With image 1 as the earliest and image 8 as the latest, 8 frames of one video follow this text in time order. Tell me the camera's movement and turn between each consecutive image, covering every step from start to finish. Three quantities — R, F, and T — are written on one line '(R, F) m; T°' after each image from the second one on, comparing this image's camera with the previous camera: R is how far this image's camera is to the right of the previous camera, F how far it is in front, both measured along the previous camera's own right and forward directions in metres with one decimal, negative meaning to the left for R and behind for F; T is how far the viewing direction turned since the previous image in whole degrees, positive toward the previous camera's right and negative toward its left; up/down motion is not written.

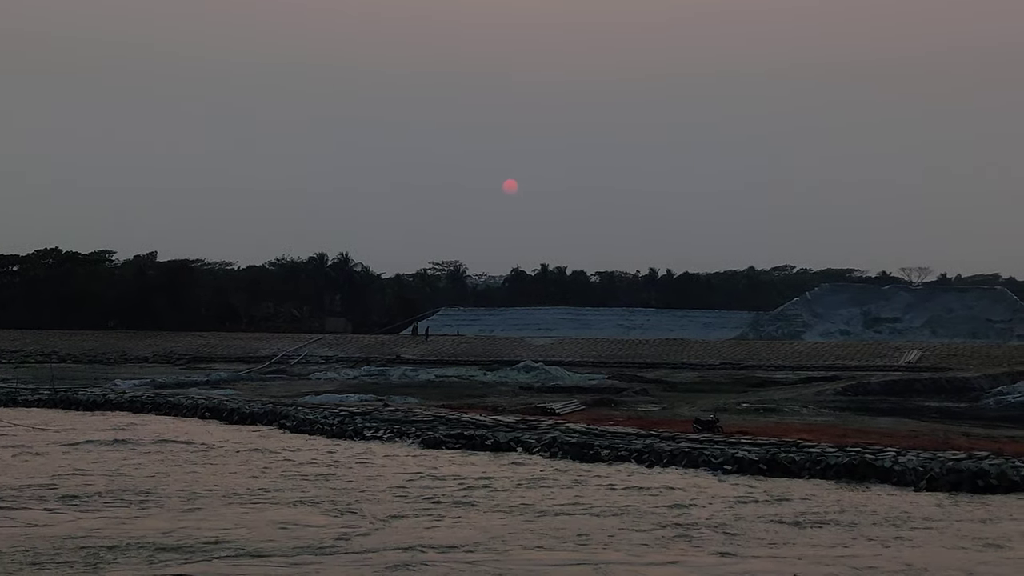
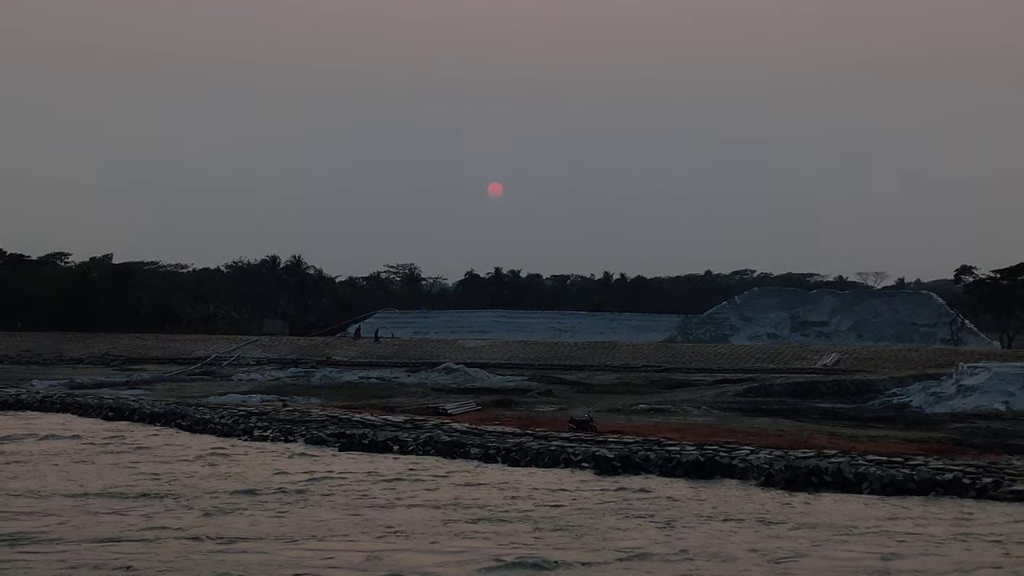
(+1.9, -0.5) m; +1°
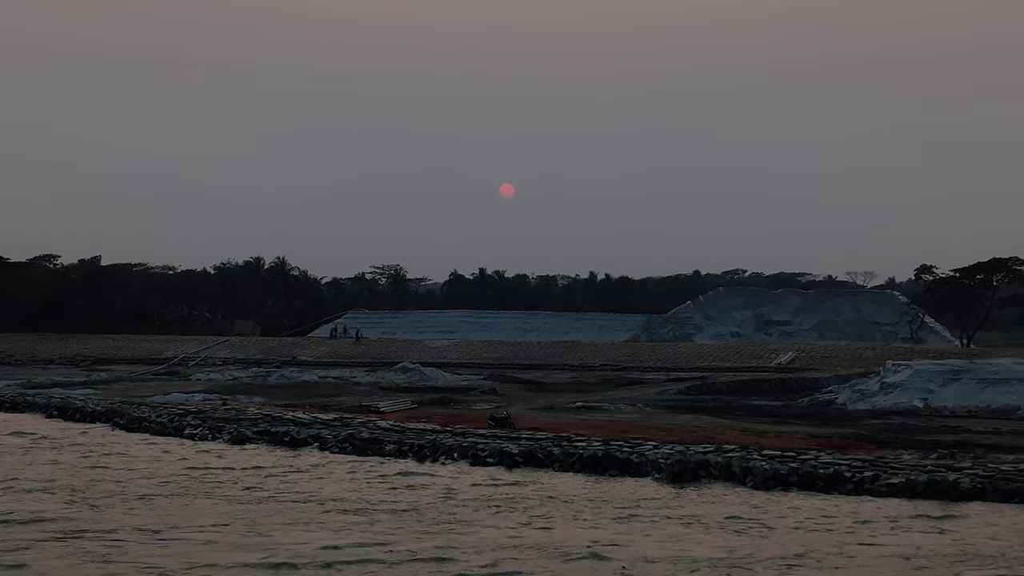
(+1.7, -0.5) m; 0°
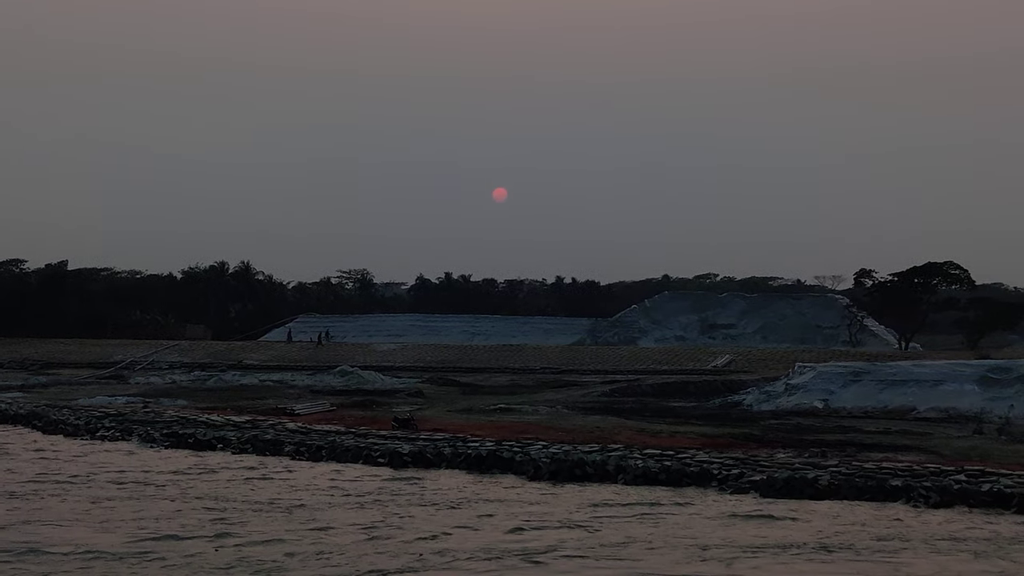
(+1.7, -0.5) m; +1°
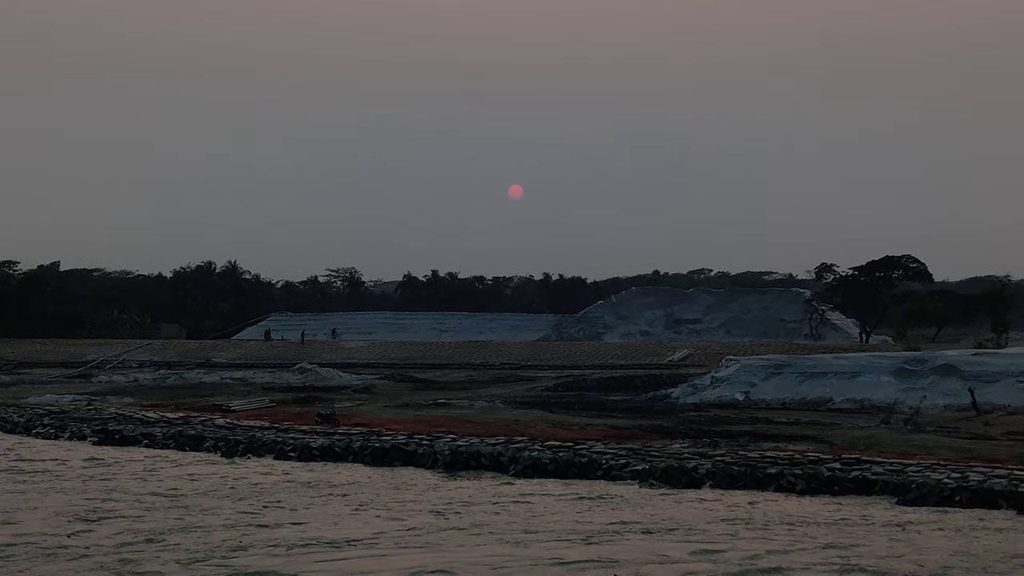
(+1.8, -0.5) m; -1°
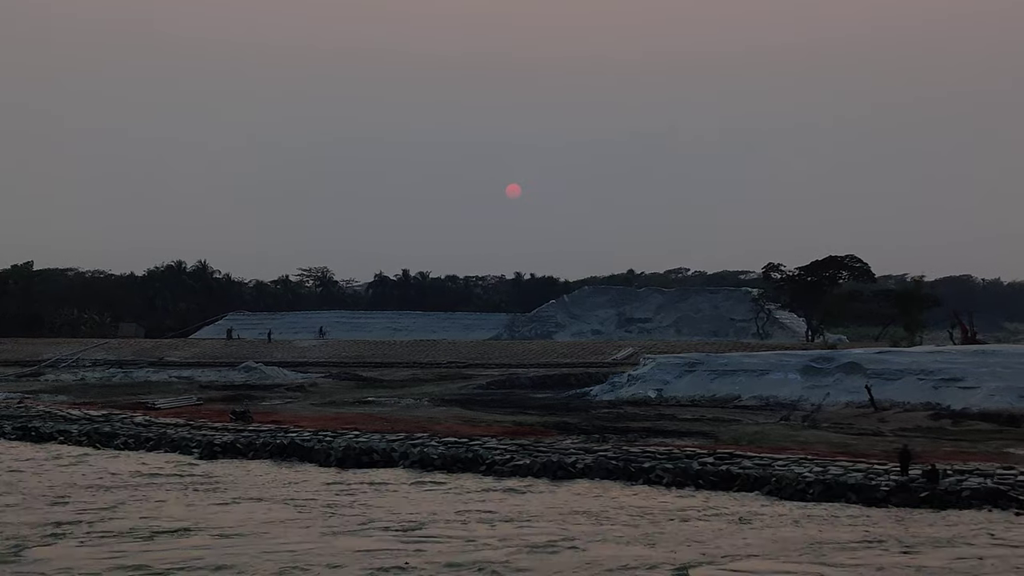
(+1.7, -0.5) m; 0°
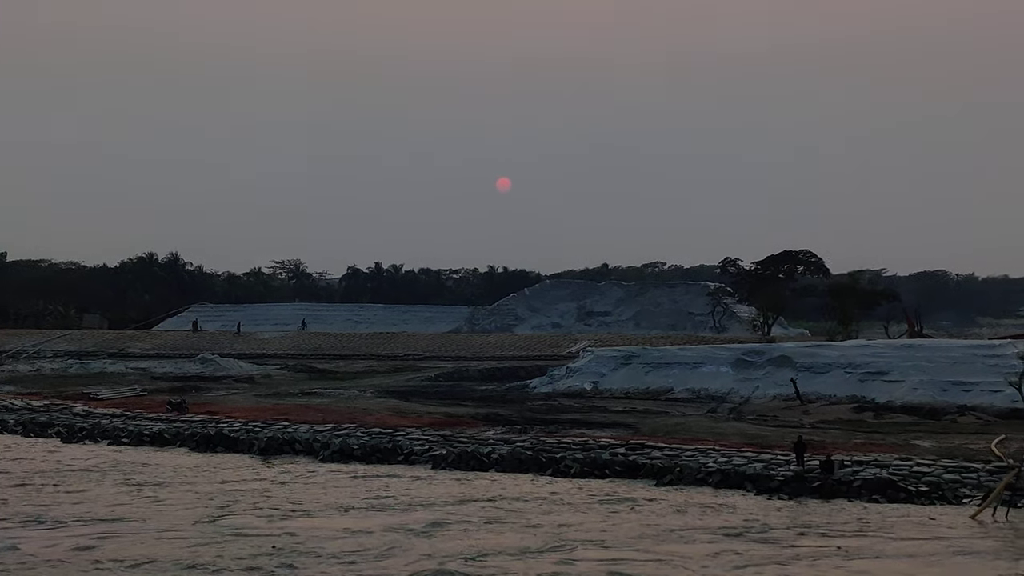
(+1.1, -0.3) m; +1°
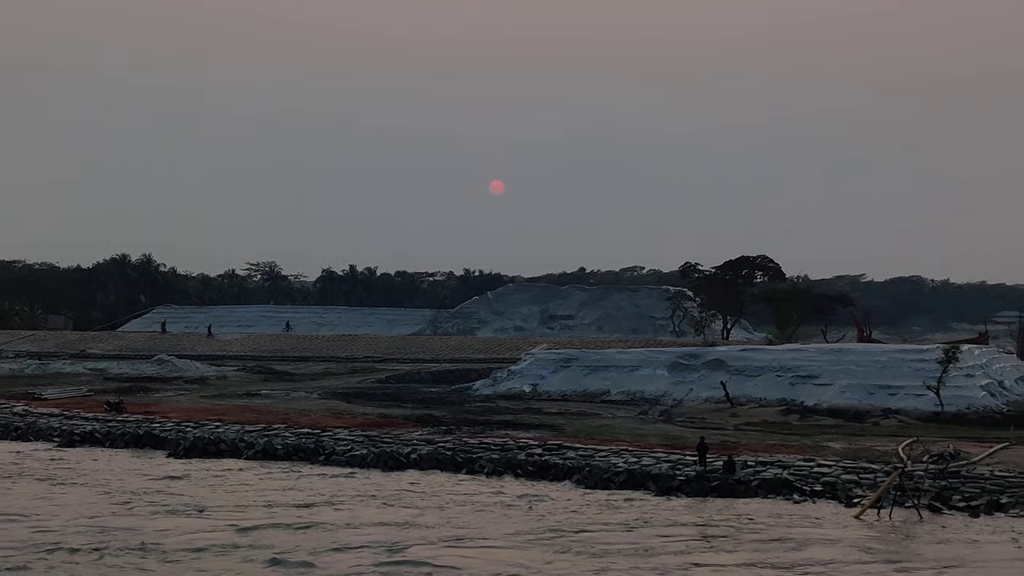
(+1.1, -0.3) m; +1°
